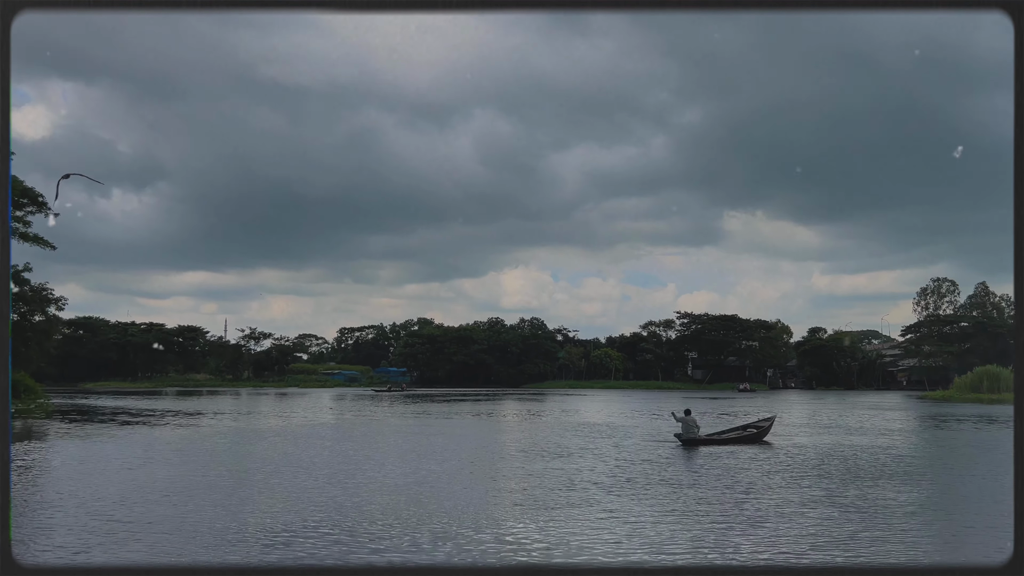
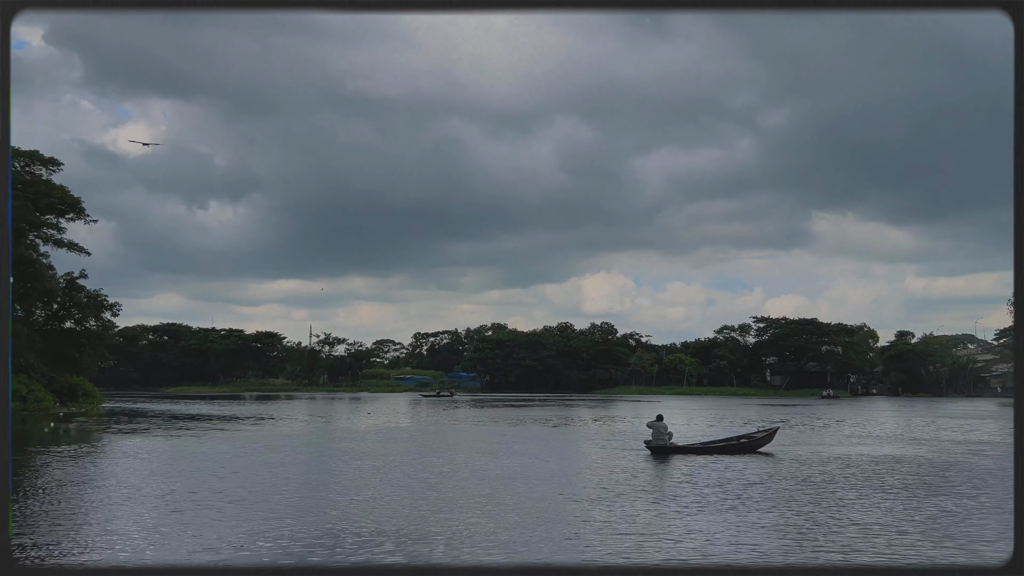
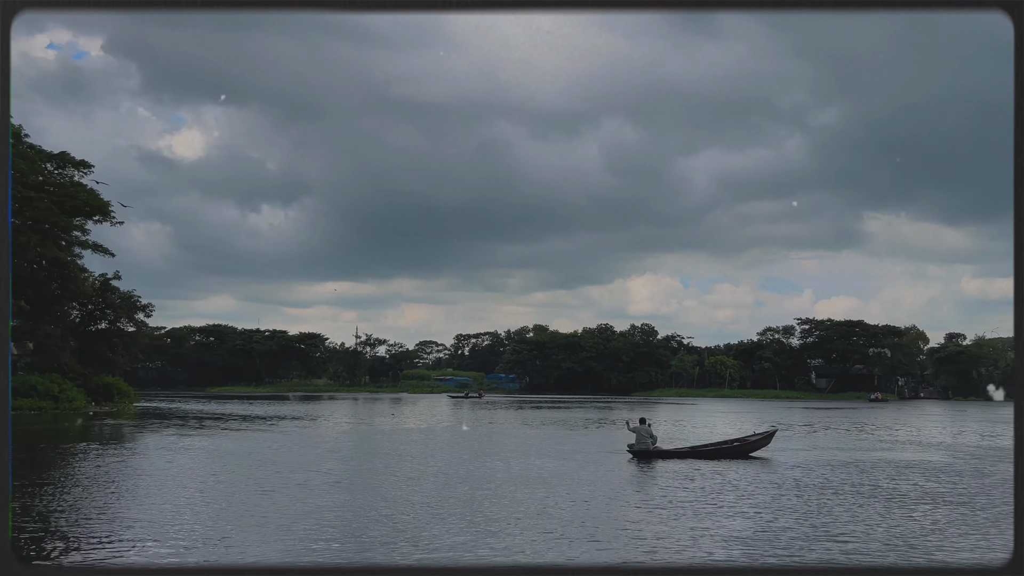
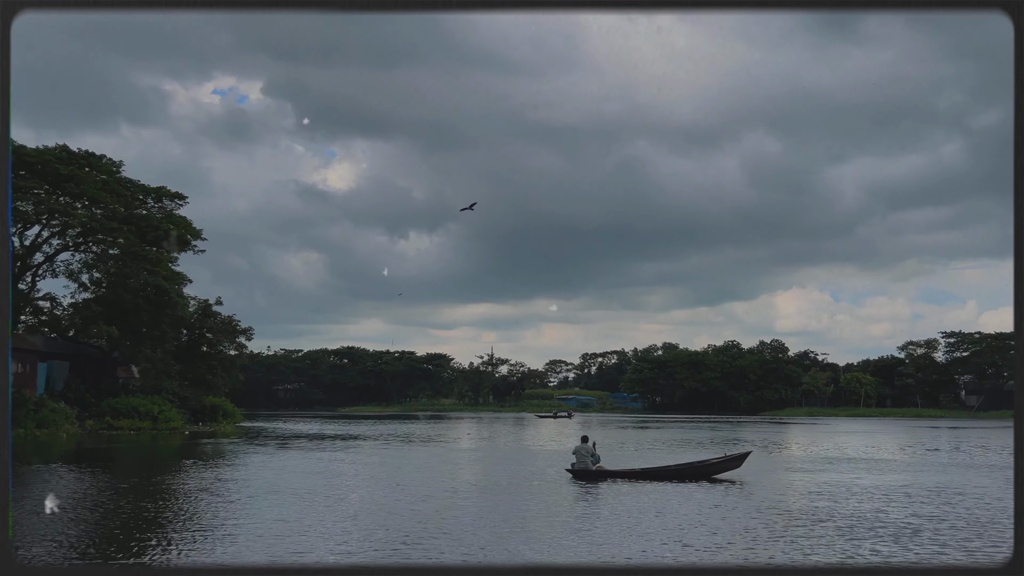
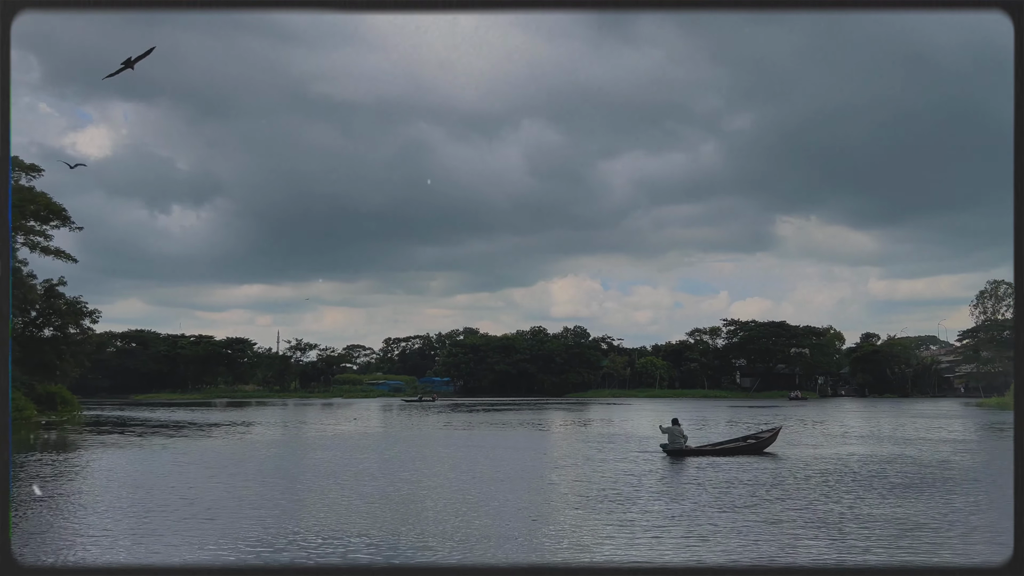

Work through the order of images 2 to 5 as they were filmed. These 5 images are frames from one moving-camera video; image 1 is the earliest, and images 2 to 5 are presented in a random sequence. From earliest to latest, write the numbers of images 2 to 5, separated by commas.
5, 2, 3, 4
